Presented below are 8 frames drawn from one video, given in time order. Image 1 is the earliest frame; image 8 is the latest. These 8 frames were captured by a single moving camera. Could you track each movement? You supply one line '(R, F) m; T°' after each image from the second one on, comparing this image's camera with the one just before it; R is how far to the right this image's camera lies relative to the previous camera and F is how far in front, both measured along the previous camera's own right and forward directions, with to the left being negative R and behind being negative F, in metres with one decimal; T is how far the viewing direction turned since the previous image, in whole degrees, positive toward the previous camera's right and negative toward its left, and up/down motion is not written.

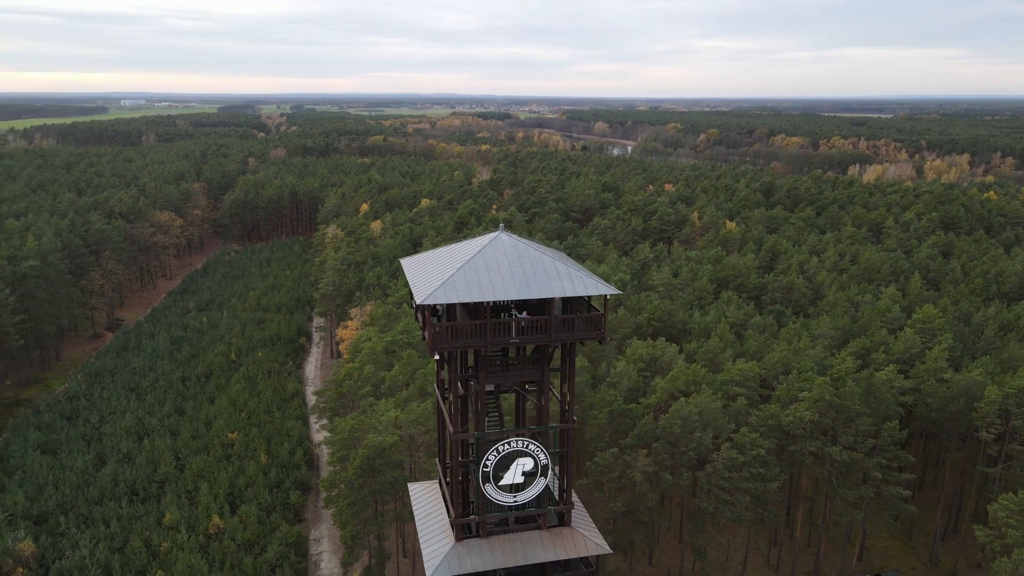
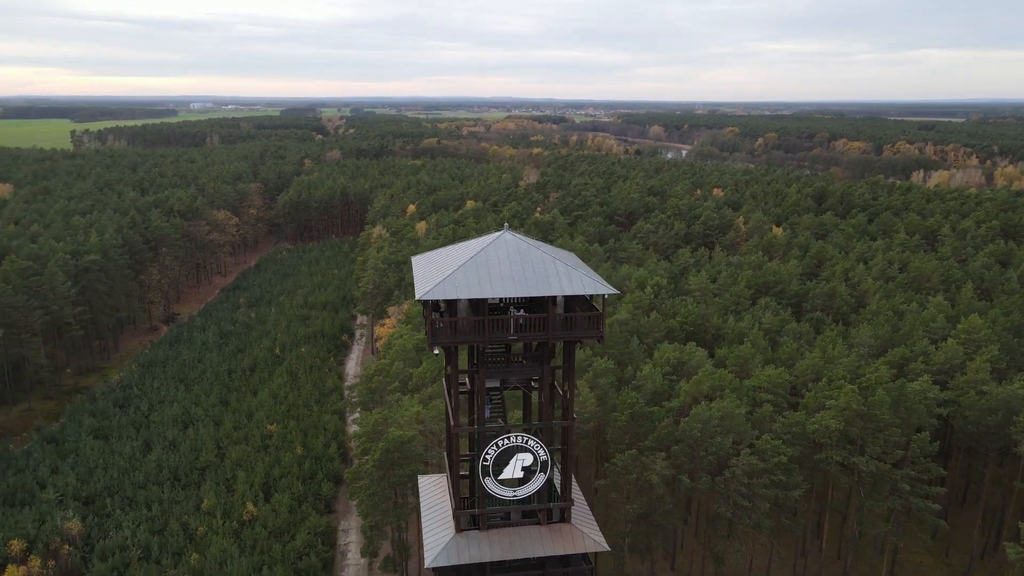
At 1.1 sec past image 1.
(+0.9, -0.2) m; -4°
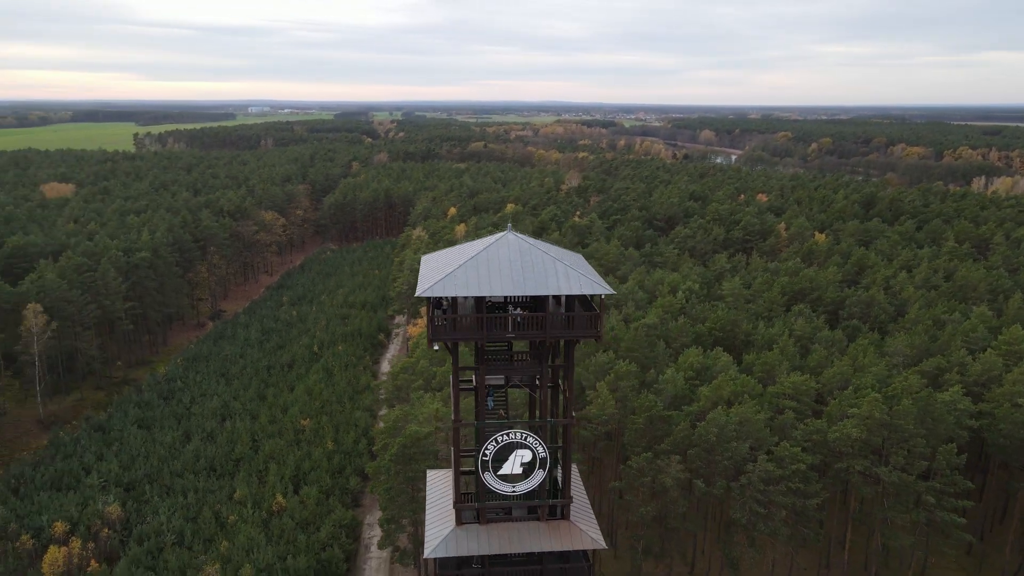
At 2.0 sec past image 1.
(+0.8, -0.3) m; -4°
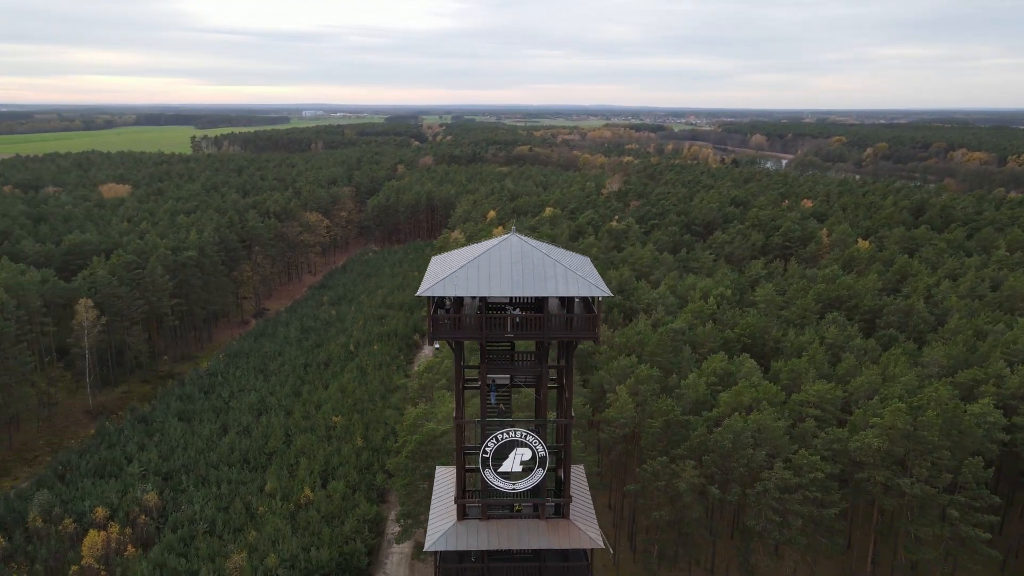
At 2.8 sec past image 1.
(+0.8, -0.2) m; -4°
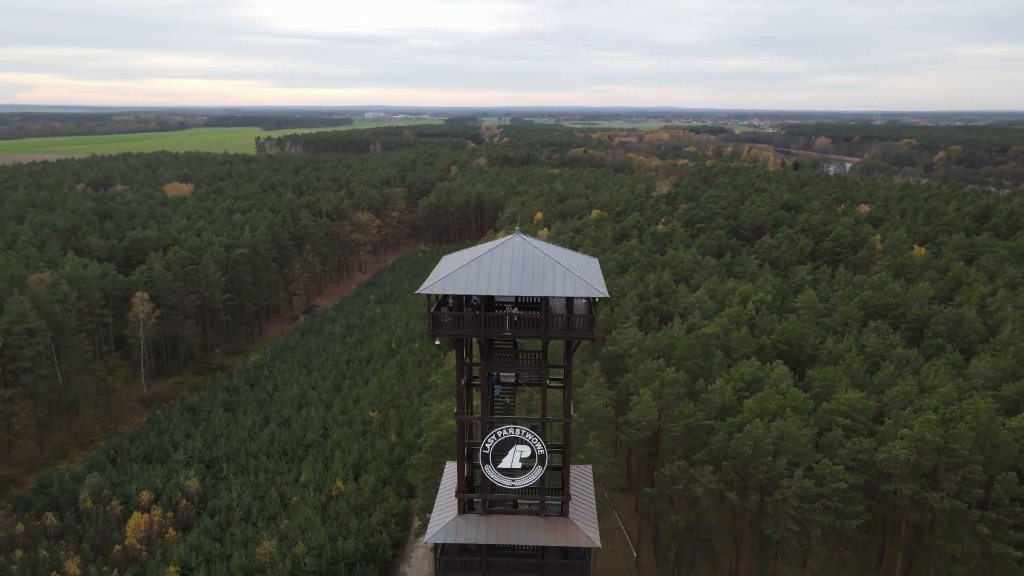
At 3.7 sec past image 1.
(+1.0, -0.2) m; -4°
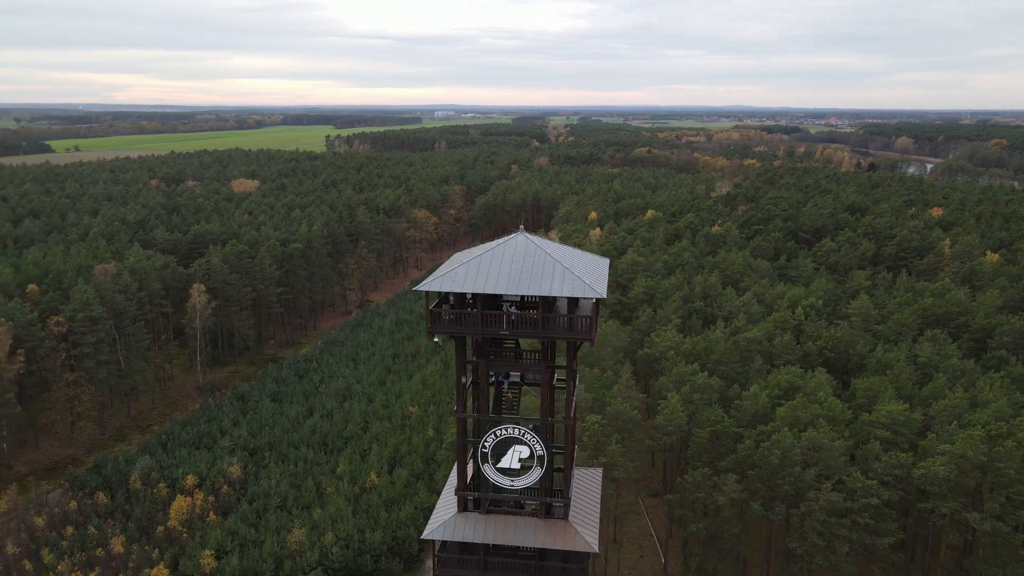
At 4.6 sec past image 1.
(+1.2, +0.2) m; -5°
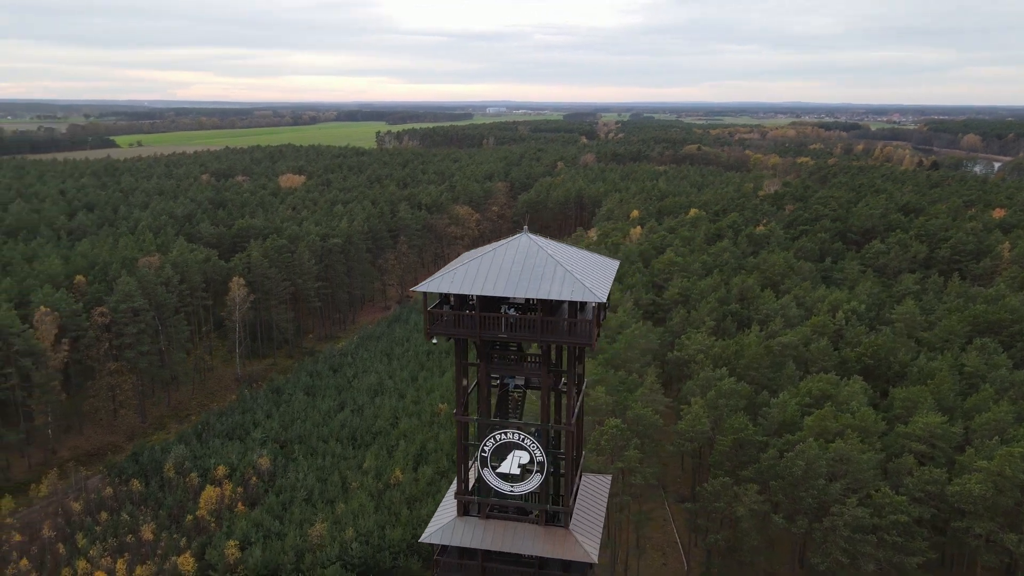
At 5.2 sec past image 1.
(+0.8, +0.3) m; -4°
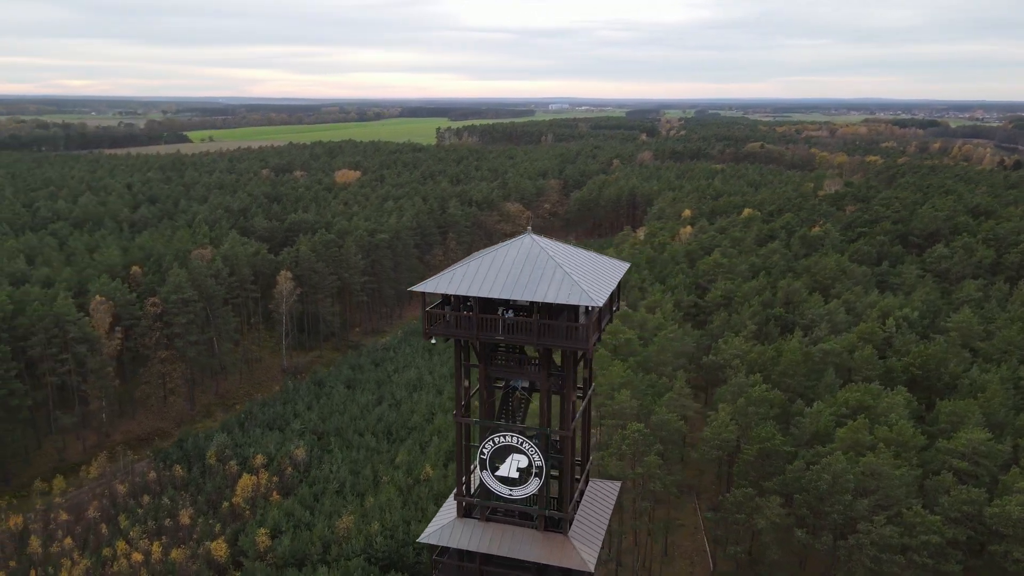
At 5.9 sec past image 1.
(+1.0, +0.2) m; -5°
